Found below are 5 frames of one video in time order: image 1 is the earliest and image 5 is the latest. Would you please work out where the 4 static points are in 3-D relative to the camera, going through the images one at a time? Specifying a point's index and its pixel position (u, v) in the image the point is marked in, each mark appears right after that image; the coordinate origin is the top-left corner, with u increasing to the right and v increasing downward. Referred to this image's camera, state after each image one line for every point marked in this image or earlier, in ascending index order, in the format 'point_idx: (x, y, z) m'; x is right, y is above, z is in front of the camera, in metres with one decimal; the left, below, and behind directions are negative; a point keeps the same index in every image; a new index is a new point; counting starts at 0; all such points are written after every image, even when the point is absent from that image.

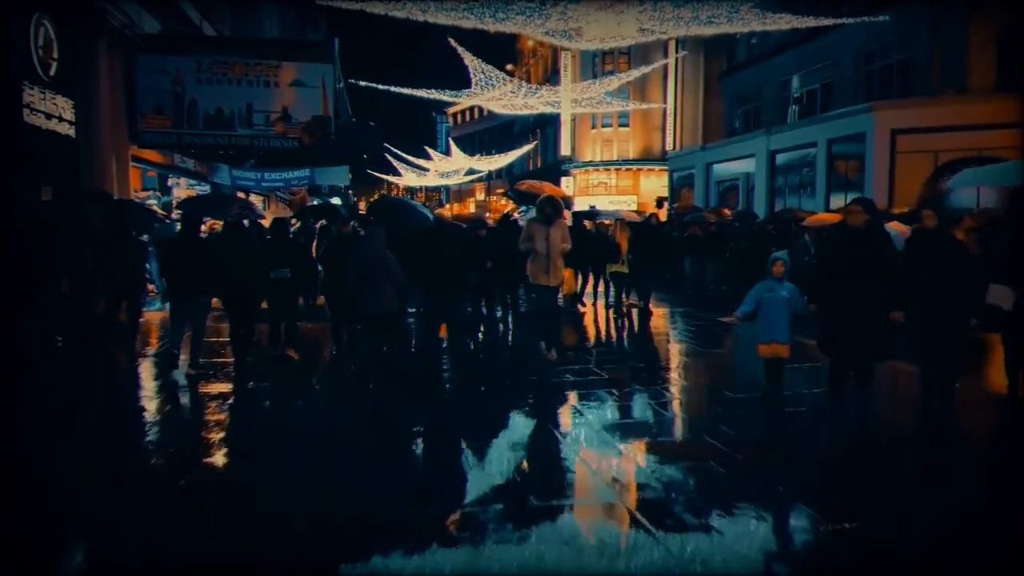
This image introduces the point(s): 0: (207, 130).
0: (-4.5, +2.3, +10.8) m
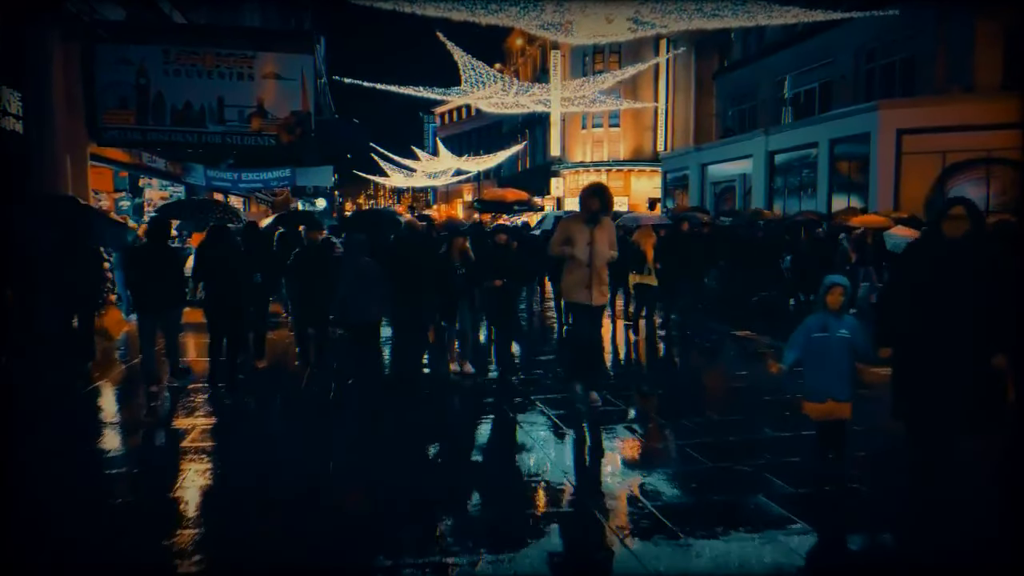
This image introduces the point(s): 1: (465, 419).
0: (-4.6, +2.2, +9.9) m
1: (-0.5, -1.4, +7.7) m
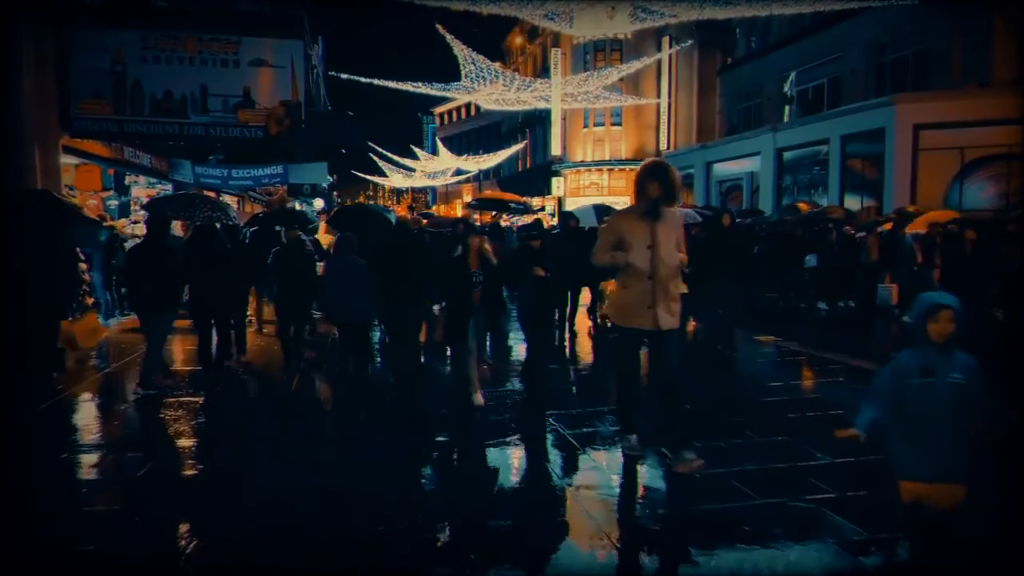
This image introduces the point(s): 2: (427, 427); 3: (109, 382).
0: (-4.5, +2.2, +9.2) m
1: (-0.5, -1.4, +7.0) m
2: (-0.8, -1.4, +7.3) m
3: (-5.0, -1.1, +9.0) m
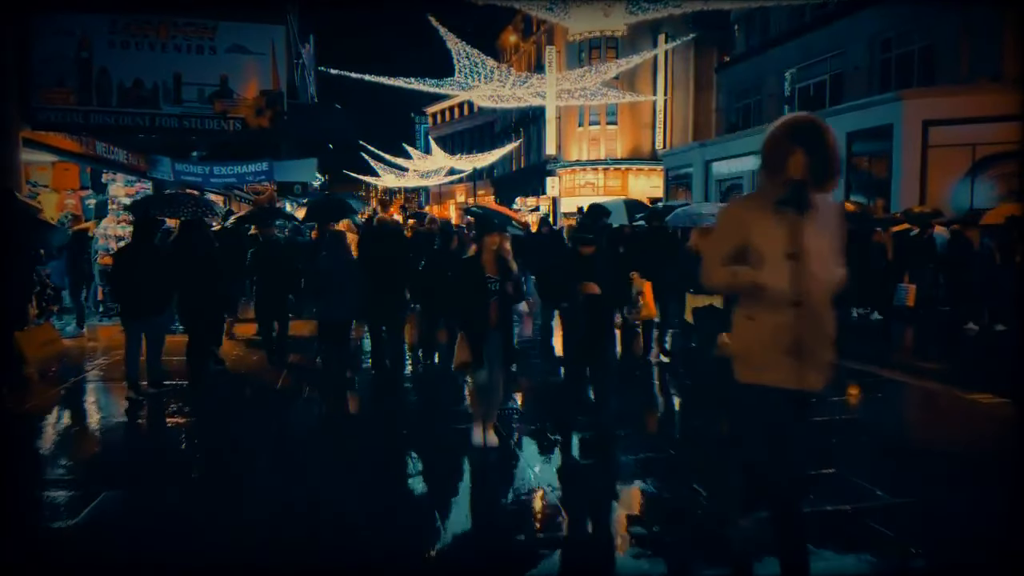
0: (-4.5, +2.1, +8.6) m
1: (-0.4, -1.4, +6.4) m
2: (-0.8, -1.4, +6.6) m
3: (-5.0, -1.2, +8.3) m
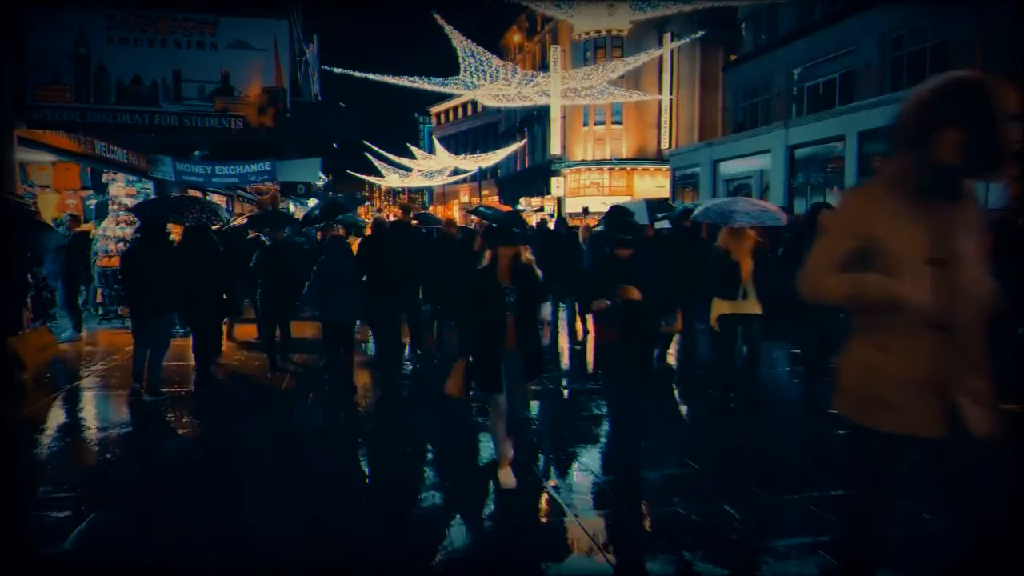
0: (-4.4, +2.1, +8.3) m
1: (-0.4, -1.5, +6.1) m
2: (-0.7, -1.5, +6.4) m
3: (-4.9, -1.2, +8.1) m
